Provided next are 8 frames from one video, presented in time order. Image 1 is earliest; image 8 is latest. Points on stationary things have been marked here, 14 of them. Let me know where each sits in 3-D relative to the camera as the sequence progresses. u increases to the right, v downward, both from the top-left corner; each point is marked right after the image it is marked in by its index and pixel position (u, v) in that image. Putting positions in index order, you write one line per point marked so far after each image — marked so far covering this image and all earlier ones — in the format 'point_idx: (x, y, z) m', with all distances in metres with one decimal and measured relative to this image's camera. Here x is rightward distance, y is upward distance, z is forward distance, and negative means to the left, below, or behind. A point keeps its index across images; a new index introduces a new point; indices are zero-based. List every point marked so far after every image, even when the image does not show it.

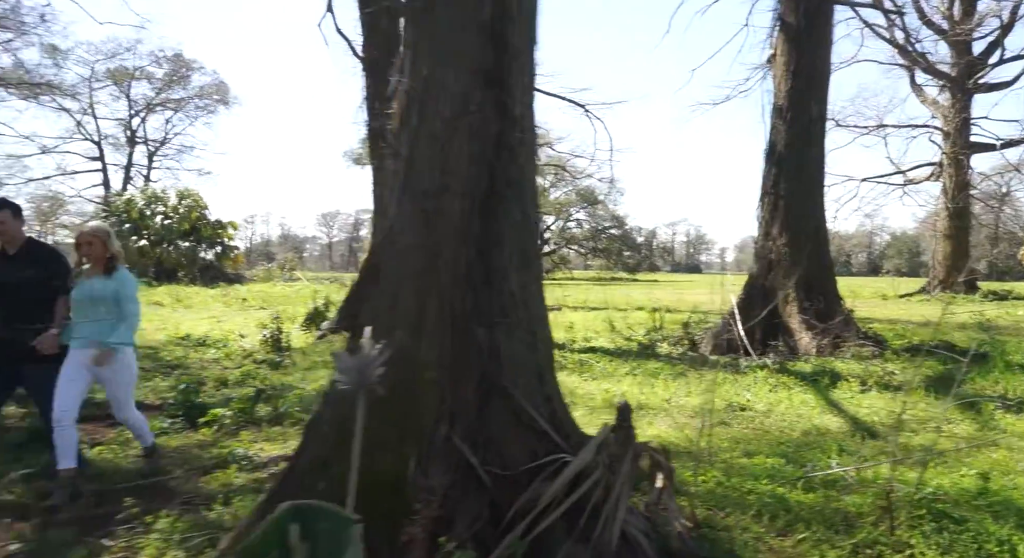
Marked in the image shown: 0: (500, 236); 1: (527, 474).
0: (-0.1, +0.2, +3.5) m
1: (+0.1, -0.8, +3.3) m
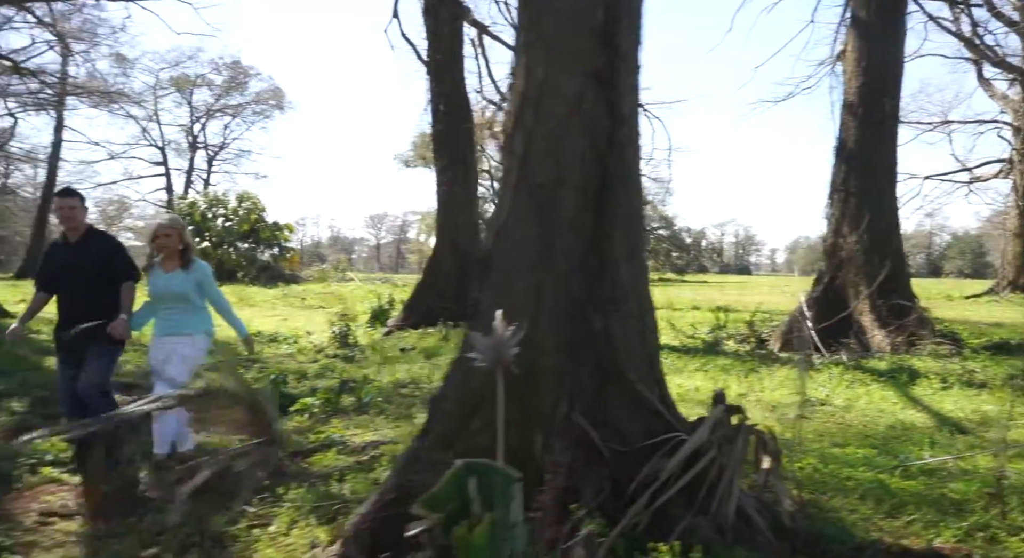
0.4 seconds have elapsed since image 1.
0: (+0.5, +0.2, +3.7) m
1: (+0.6, -0.8, +3.4) m
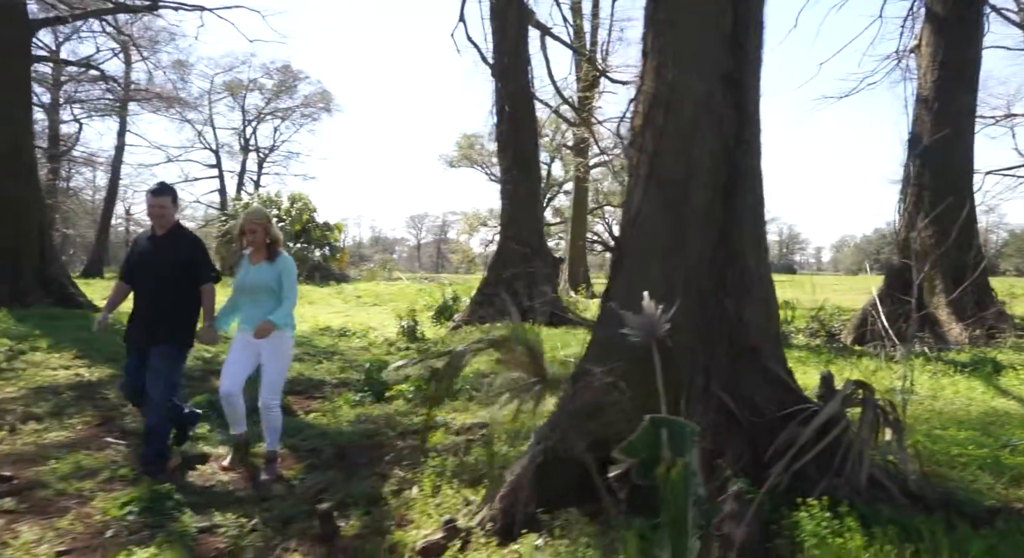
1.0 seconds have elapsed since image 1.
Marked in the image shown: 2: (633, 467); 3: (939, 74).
0: (+1.2, +0.3, +4.0) m
1: (+1.3, -0.7, +3.7) m
2: (+0.5, -0.7, +2.8) m
3: (+6.1, +3.0, +11.4) m
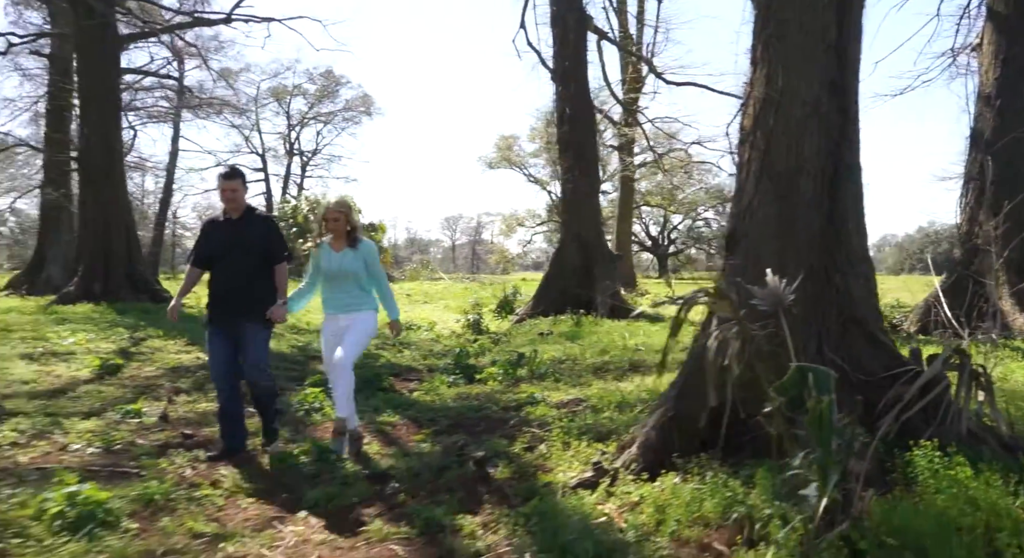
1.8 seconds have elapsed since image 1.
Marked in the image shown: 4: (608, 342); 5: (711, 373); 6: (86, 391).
0: (+1.9, +0.4, +4.5) m
1: (+2.0, -0.5, +4.2) m
2: (+1.2, -0.5, +3.4) m
3: (+7.2, +3.1, +11.7) m
4: (+1.4, -0.9, +11.9) m
5: (+0.9, -0.4, +3.5) m
6: (-3.5, -0.9, +6.6) m
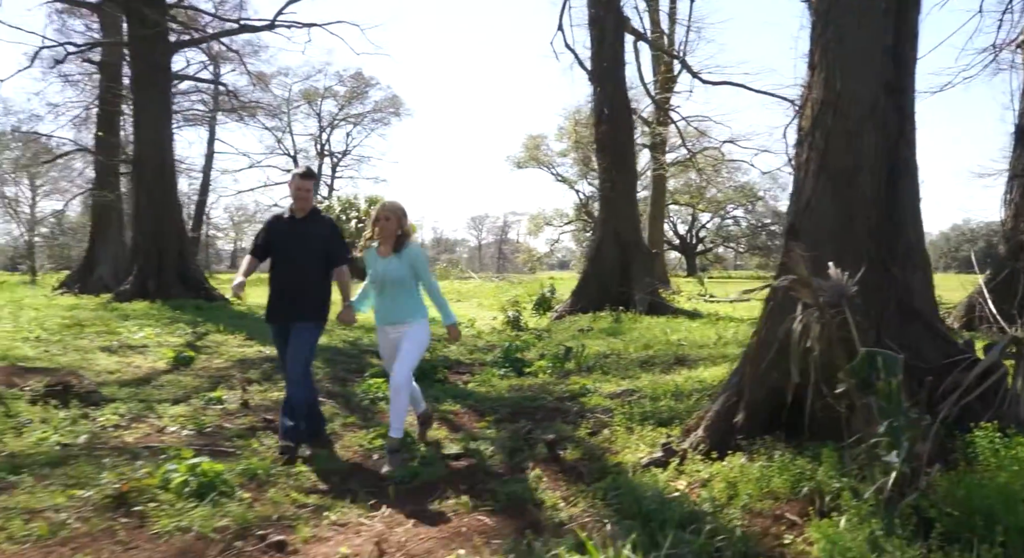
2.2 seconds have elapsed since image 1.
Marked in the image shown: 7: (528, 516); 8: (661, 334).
0: (+2.3, +0.5, +4.7) m
1: (+2.4, -0.5, +4.4) m
2: (+1.5, -0.5, +3.6) m
3: (+7.9, +3.2, +11.7) m
4: (+2.1, -0.9, +12.2) m
5: (+1.3, -0.3, +3.7) m
6: (-3.0, -0.9, +6.9) m
7: (+0.1, -1.2, +3.9) m
8: (+2.3, -0.8, +12.4) m
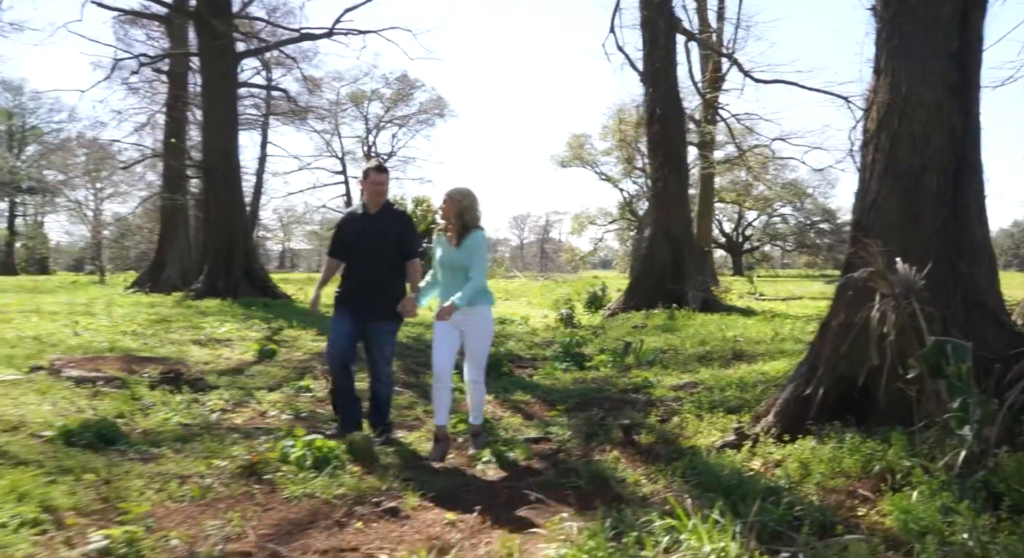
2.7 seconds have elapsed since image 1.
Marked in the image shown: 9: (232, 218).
0: (+2.8, +0.5, +4.9) m
1: (+2.9, -0.4, +4.6) m
2: (+2.0, -0.5, +3.8) m
3: (+8.7, +3.2, +11.6) m
4: (+3.0, -0.8, +12.4) m
5: (+1.8, -0.3, +4.0) m
6: (-2.4, -0.9, +7.4) m
7: (+0.5, -1.1, +4.2) m
8: (+3.2, -0.8, +12.5) m
9: (-6.1, +1.3, +17.1) m
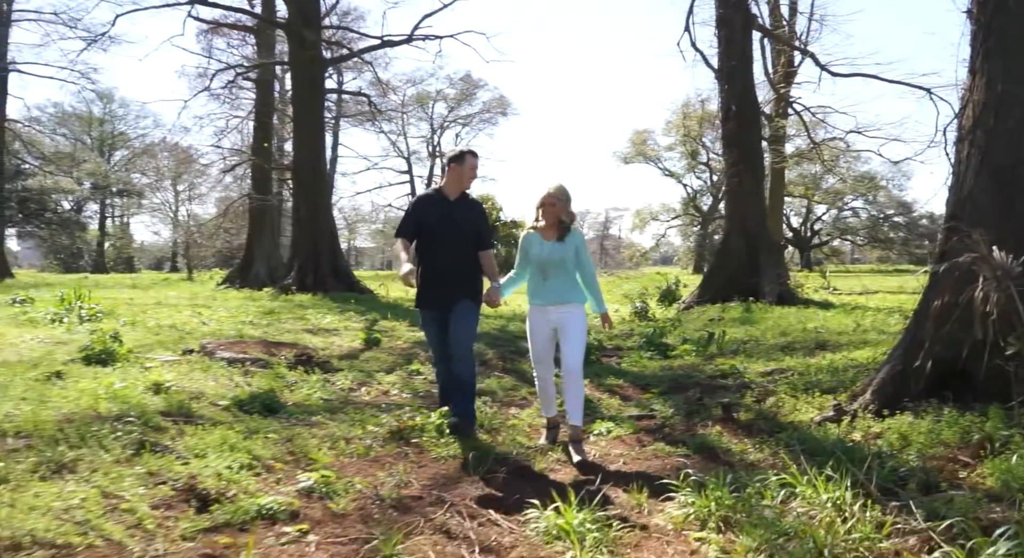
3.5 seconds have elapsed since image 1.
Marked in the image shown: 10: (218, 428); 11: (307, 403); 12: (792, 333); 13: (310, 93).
0: (+3.5, +0.6, +5.1) m
1: (+3.6, -0.4, +4.8) m
2: (+2.6, -0.4, +4.1) m
3: (+10.0, +3.4, +11.3) m
4: (+4.3, -0.7, +12.5) m
5: (+2.4, -0.2, +4.3) m
6: (-1.5, -0.8, +8.0) m
7: (+1.2, -1.0, +4.6) m
8: (+4.6, -0.7, +12.7) m
9: (-4.4, +1.4, +18.0) m
10: (-1.6, -0.8, +4.2) m
11: (-1.4, -0.8, +5.3) m
12: (+4.1, -0.8, +11.6) m
13: (-4.5, +4.1, +17.4) m
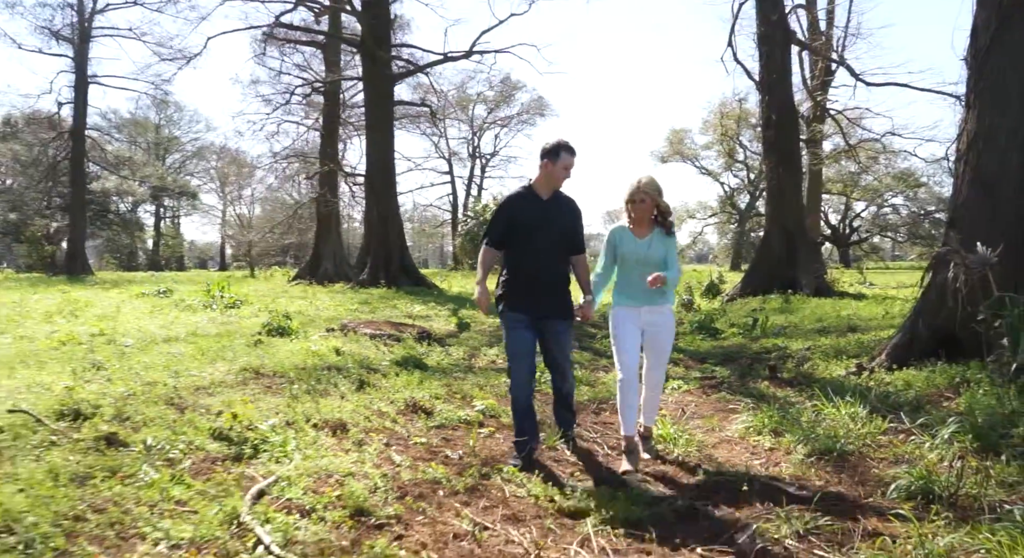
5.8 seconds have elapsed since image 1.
0: (+4.3, +0.7, +6.5) m
1: (+4.4, -0.3, +6.2) m
2: (+3.4, -0.3, +5.5) m
3: (+11.0, +3.5, +12.4) m
4: (+5.4, -0.6, +13.9) m
5: (+3.2, -0.1, +5.7) m
6: (-0.6, -0.7, +9.6) m
7: (+2.0, -1.0, +6.1) m
8: (+5.7, -0.6, +14.0) m
9: (-3.0, +1.5, +19.7) m
10: (-0.8, -0.7, +5.8) m
11: (-0.6, -0.7, +6.9) m
12: (+5.2, -0.7, +12.9) m
13: (-3.2, +4.2, +19.1) m
